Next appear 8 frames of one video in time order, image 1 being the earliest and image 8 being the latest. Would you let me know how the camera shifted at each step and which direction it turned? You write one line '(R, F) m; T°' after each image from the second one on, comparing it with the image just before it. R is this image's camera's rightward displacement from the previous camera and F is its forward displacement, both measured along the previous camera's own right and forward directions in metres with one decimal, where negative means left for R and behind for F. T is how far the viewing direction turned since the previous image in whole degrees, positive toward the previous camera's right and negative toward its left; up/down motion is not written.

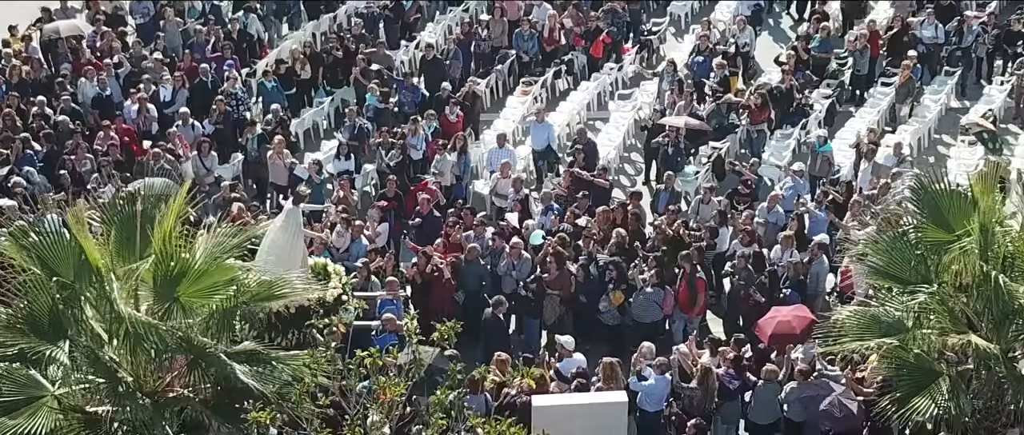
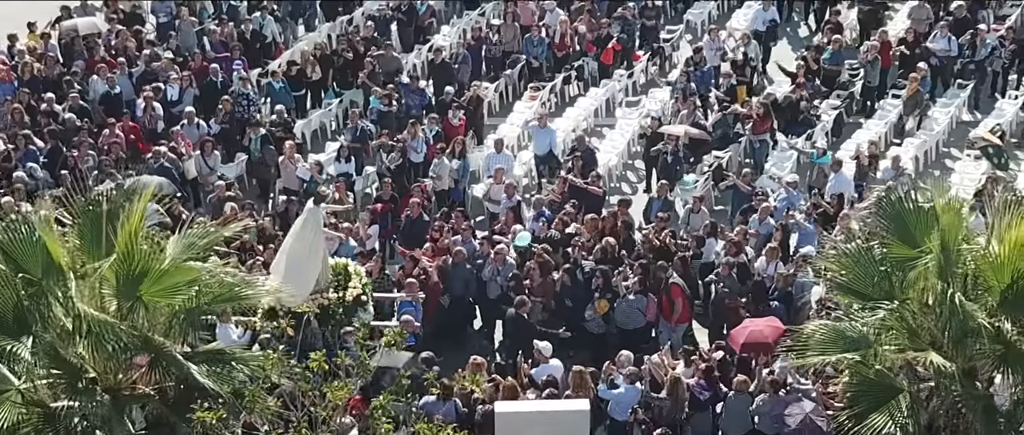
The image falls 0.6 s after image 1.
(+0.8, -0.1) m; -2°
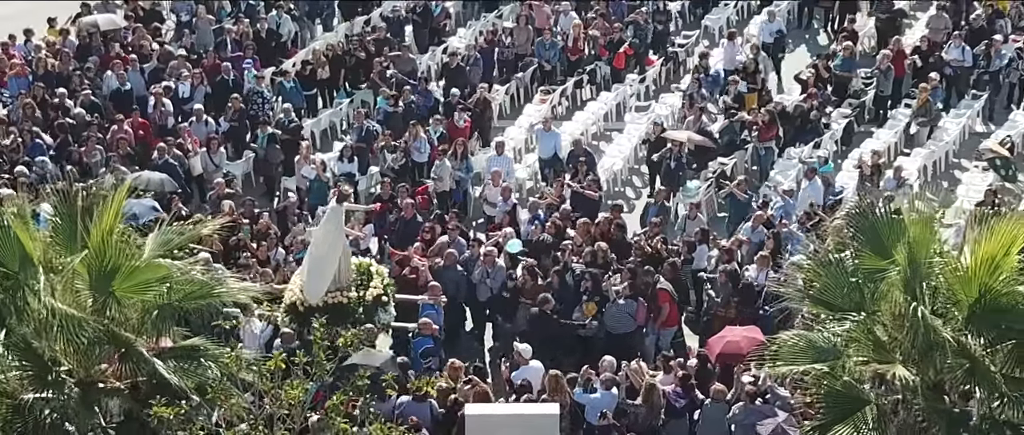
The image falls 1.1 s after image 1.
(+0.7, -0.1) m; -2°
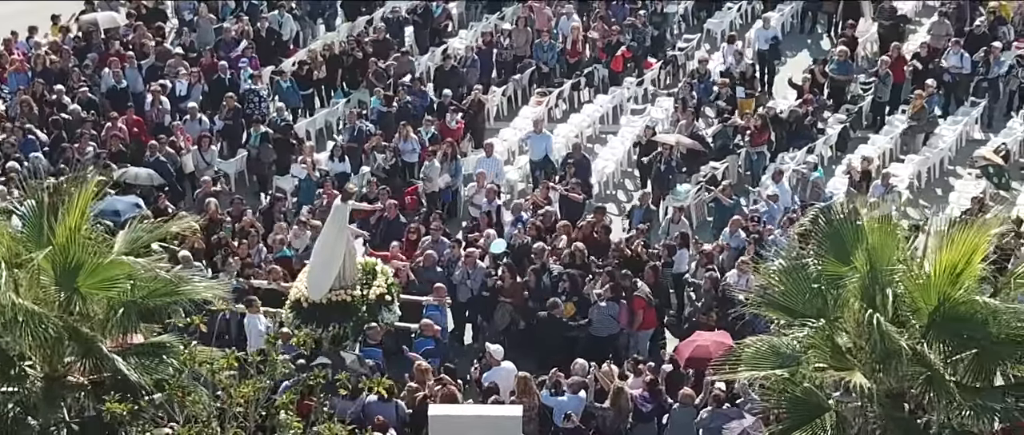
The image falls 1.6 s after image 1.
(+0.6, 0.0) m; -2°
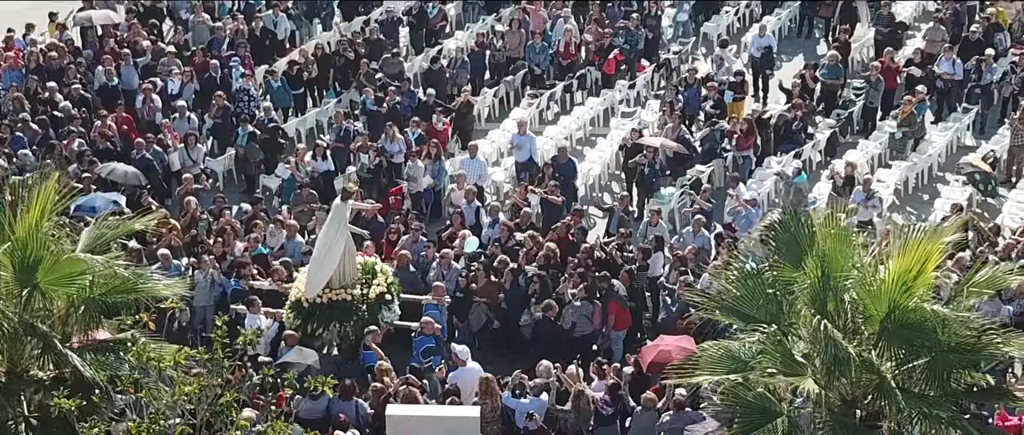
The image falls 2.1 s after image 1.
(+0.6, 0.0) m; -1°
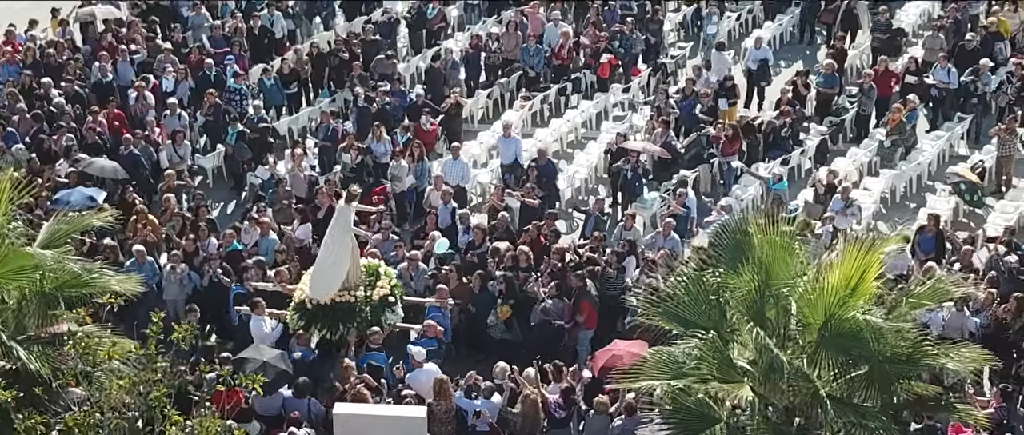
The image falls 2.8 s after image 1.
(+0.9, -0.1) m; -2°
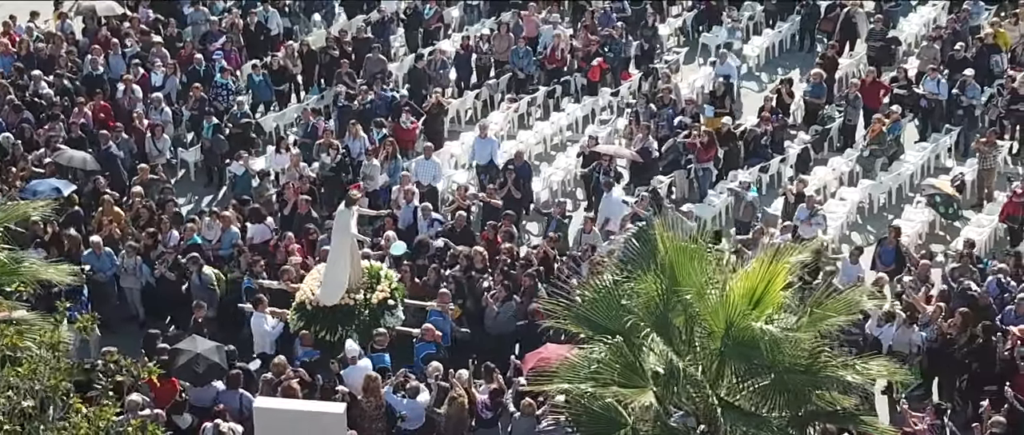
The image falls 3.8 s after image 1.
(+1.3, 0.0) m; -3°
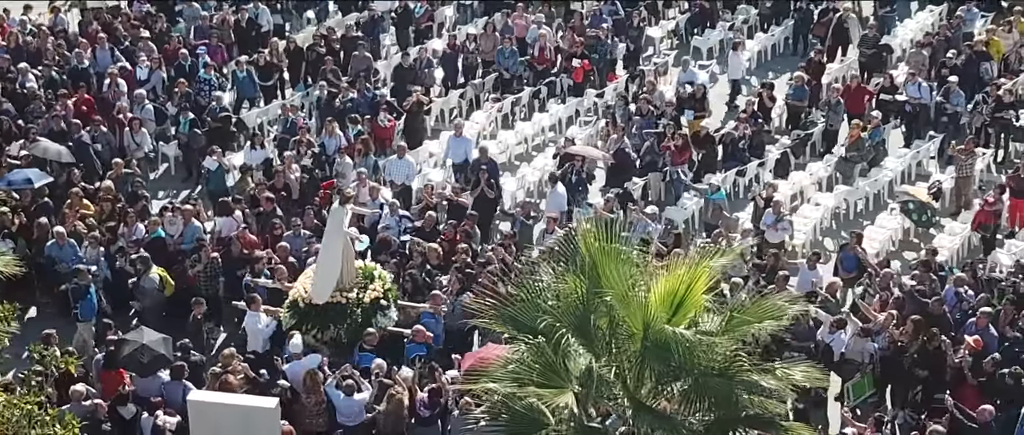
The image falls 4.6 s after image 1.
(+1.0, 0.0) m; -2°
